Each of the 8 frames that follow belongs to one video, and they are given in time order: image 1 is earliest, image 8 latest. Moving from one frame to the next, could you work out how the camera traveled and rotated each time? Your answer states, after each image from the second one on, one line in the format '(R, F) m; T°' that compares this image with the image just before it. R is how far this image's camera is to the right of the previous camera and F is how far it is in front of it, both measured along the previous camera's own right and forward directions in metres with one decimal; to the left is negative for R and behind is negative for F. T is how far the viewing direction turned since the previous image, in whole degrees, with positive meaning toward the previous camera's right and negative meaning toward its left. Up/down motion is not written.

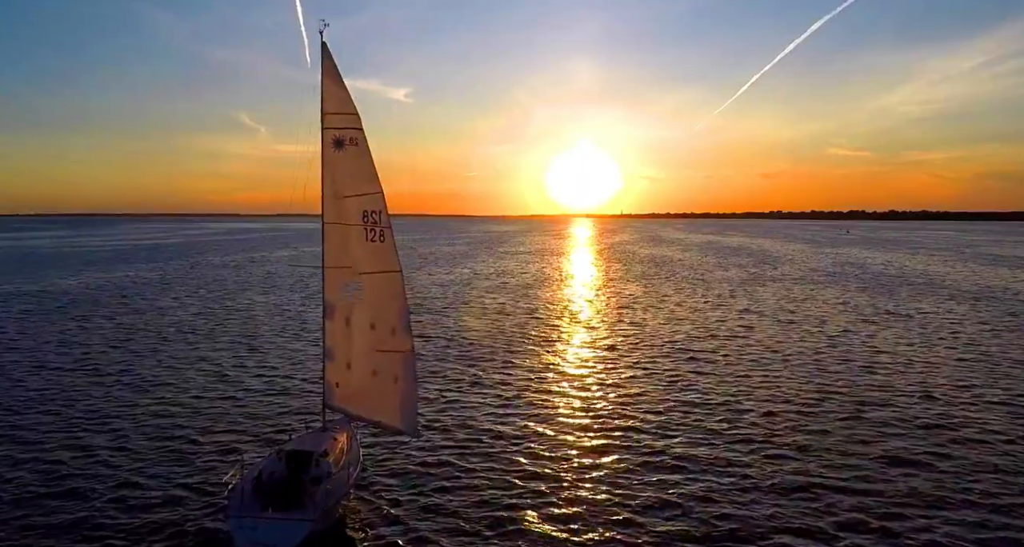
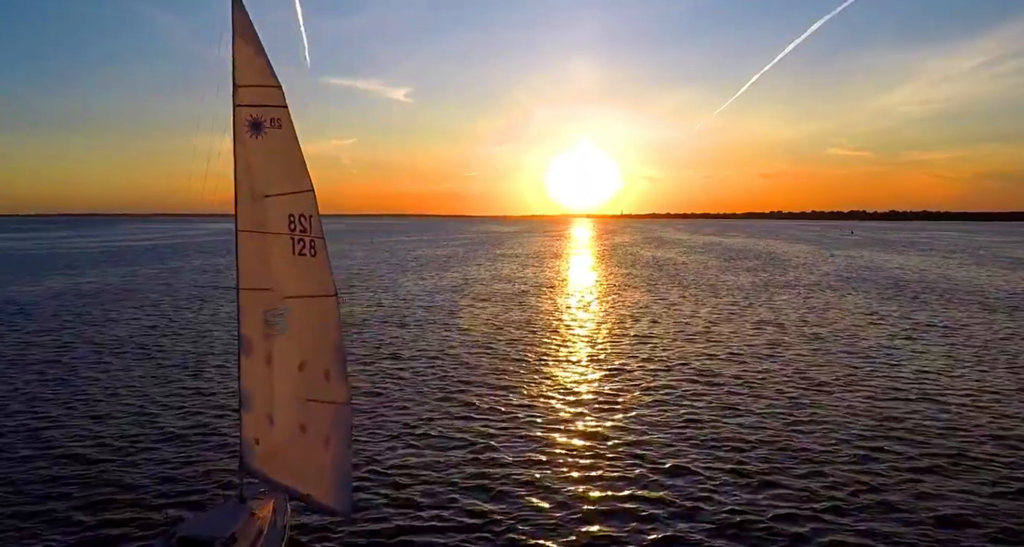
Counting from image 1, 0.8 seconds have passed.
(+0.4, +3.1) m; 0°
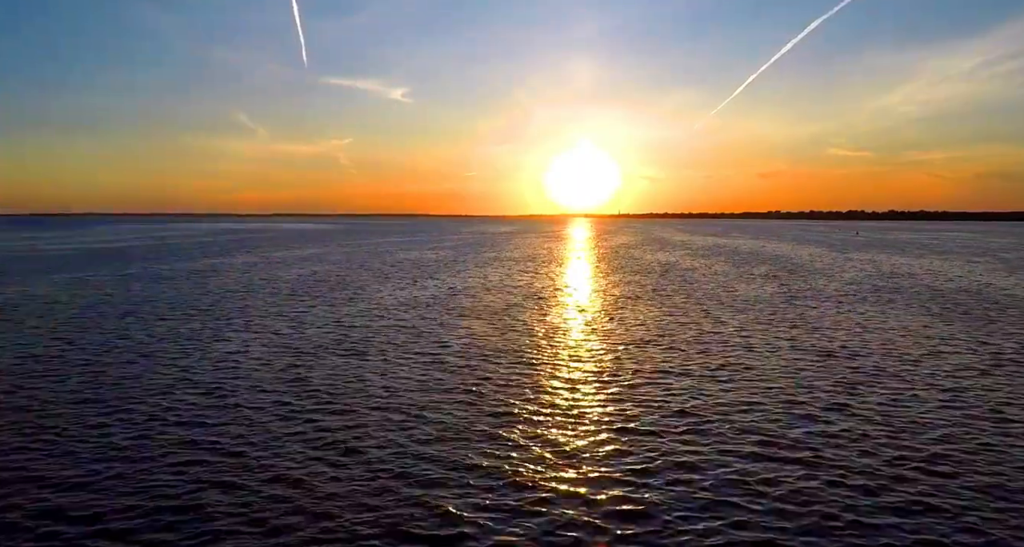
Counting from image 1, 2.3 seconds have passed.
(+0.6, +5.2) m; 0°
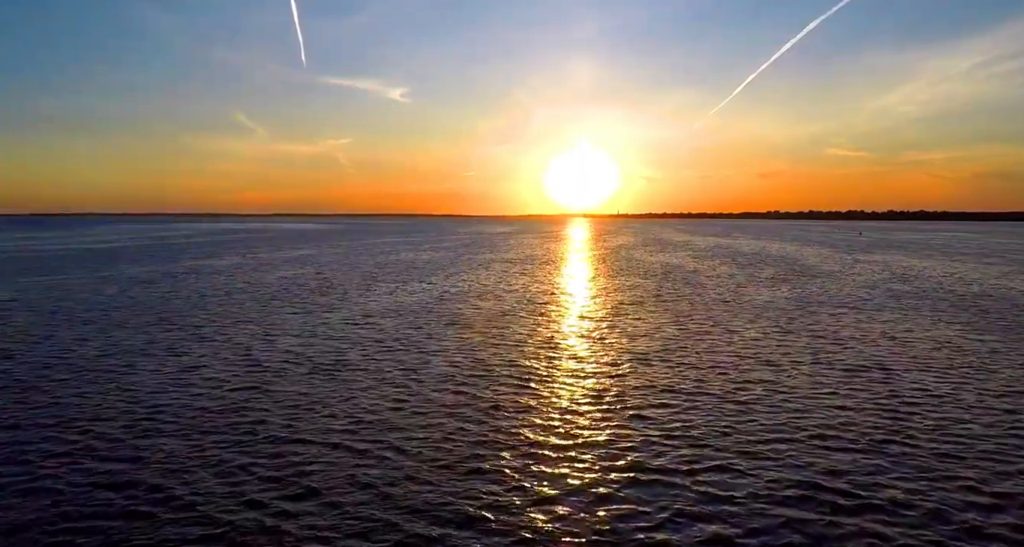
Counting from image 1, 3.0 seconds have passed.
(+0.3, +2.6) m; 0°
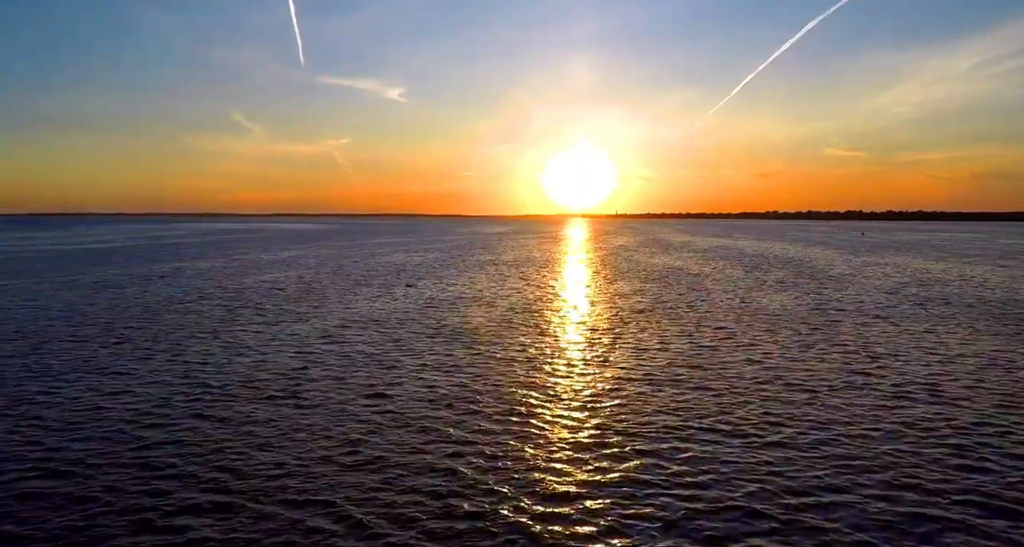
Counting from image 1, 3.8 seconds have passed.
(+0.3, +3.0) m; 0°
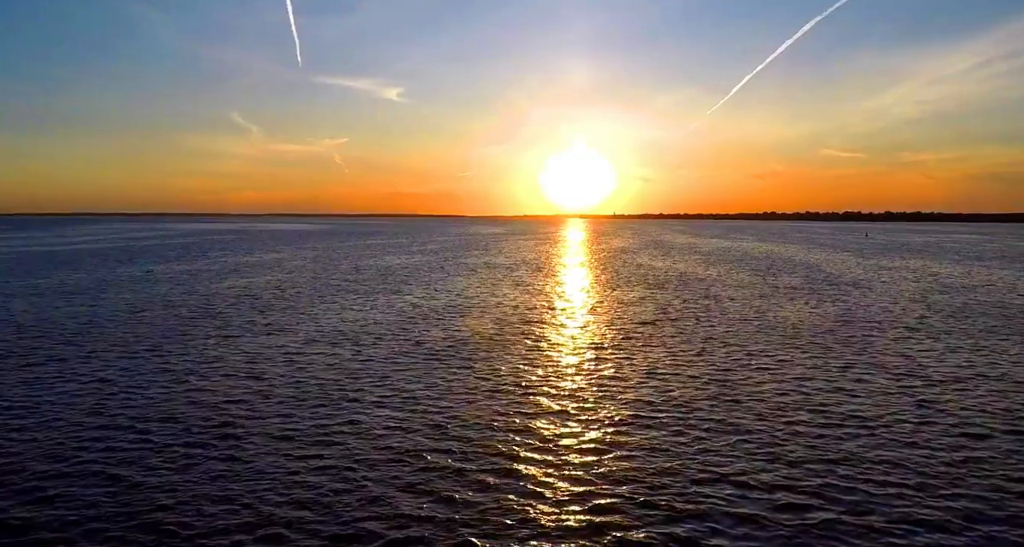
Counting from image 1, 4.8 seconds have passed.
(+0.3, +3.7) m; 0°
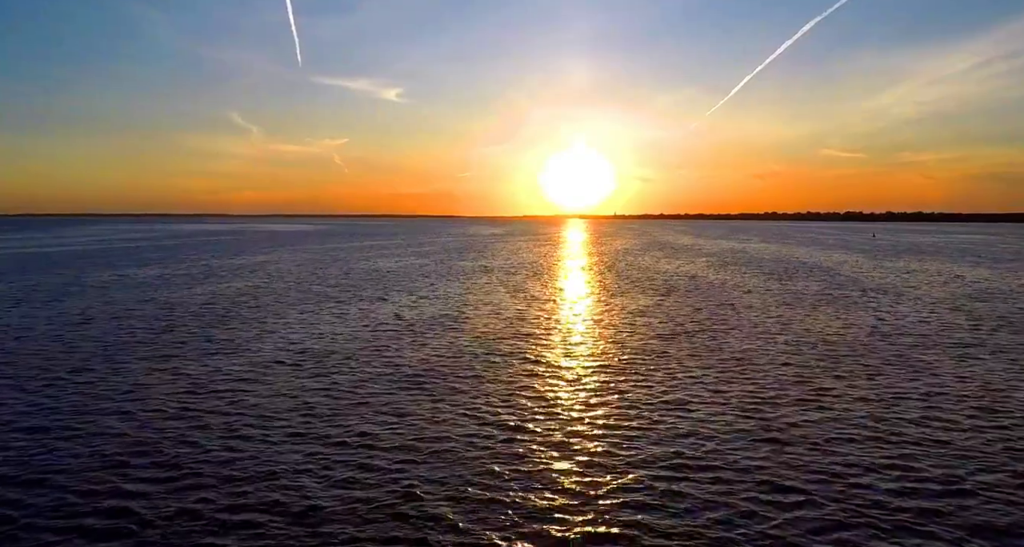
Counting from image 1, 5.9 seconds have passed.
(+0.1, +3.9) m; 0°
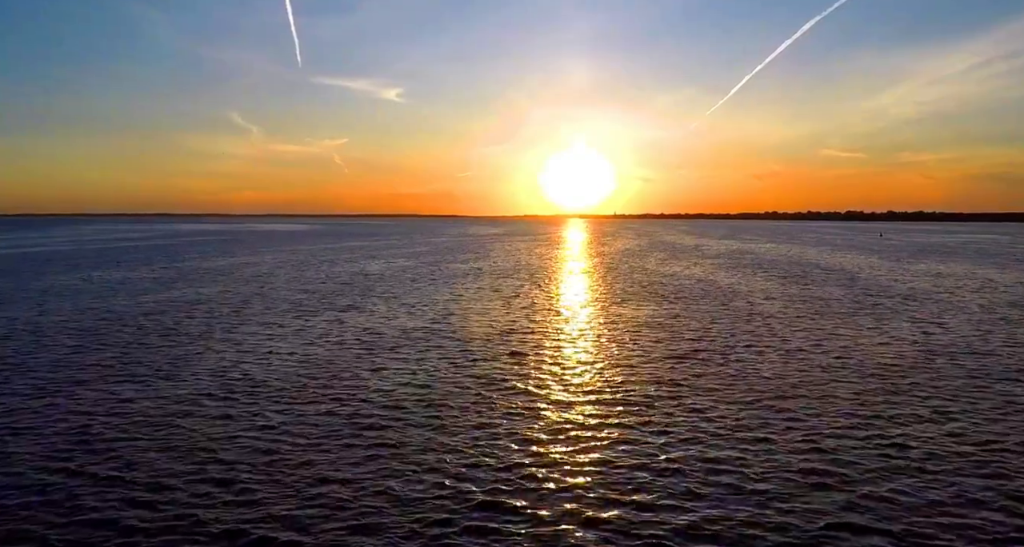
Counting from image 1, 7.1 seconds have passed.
(+0.3, +4.3) m; 0°
